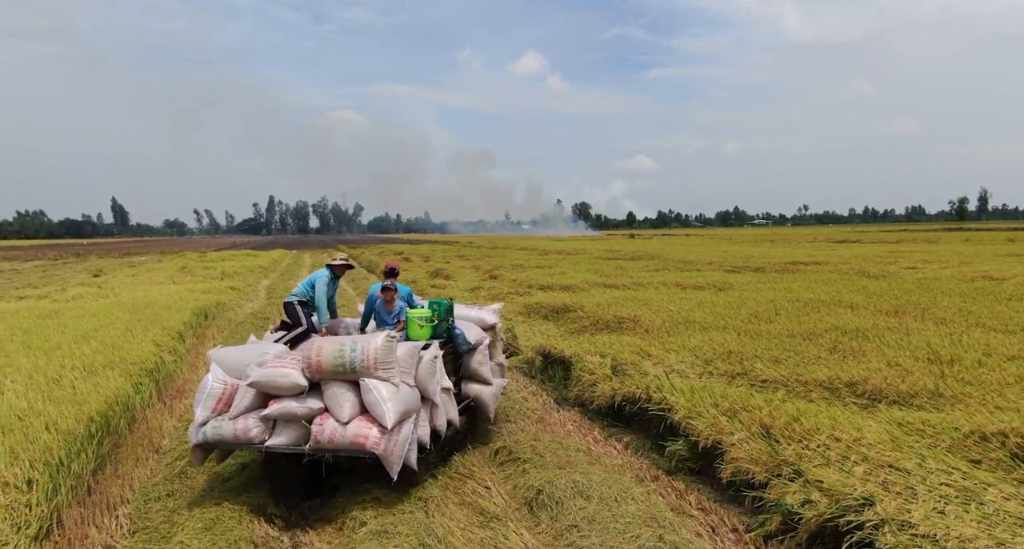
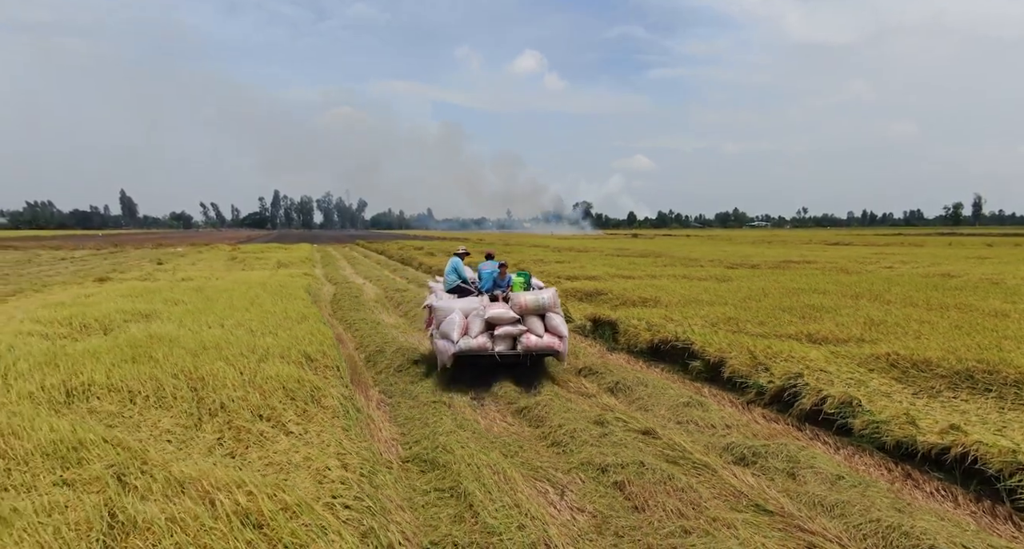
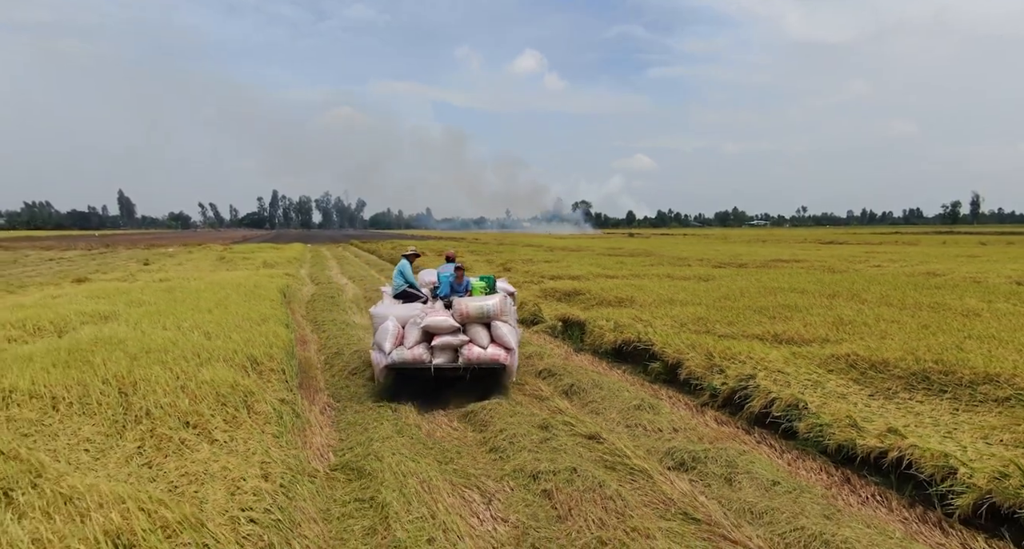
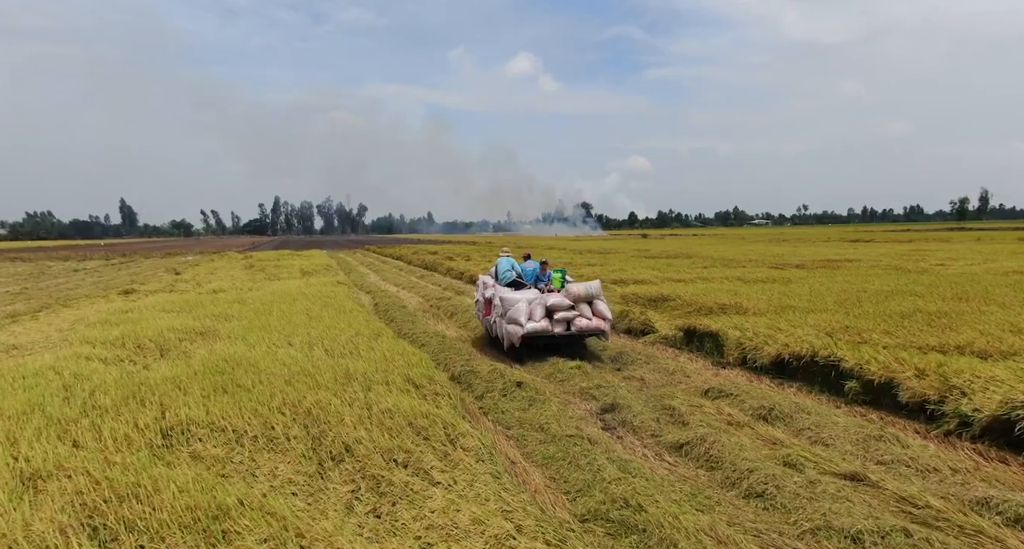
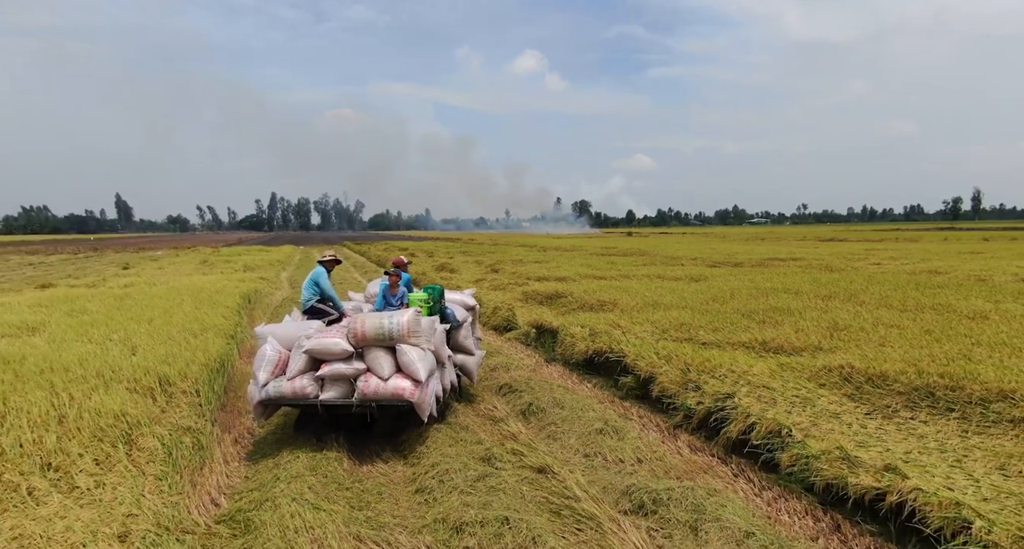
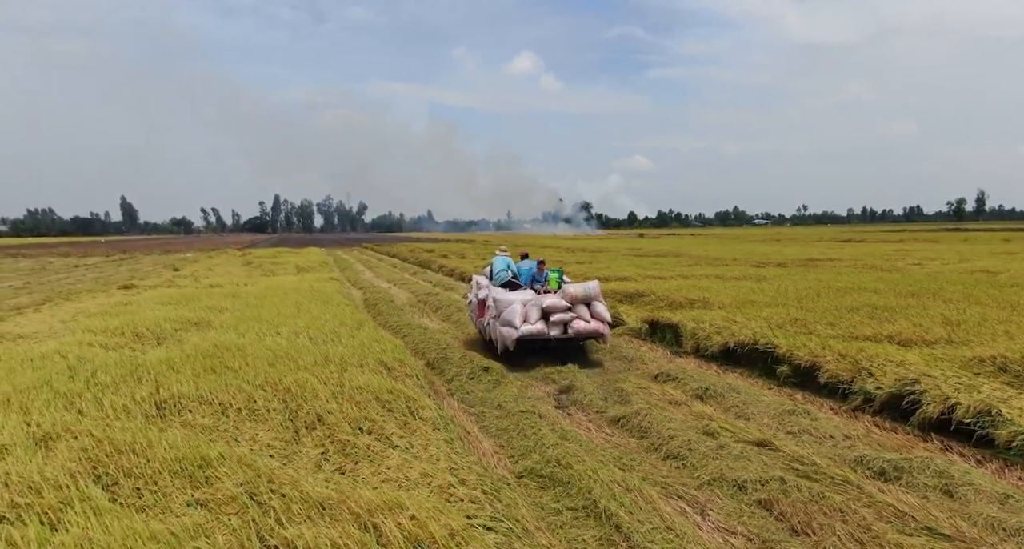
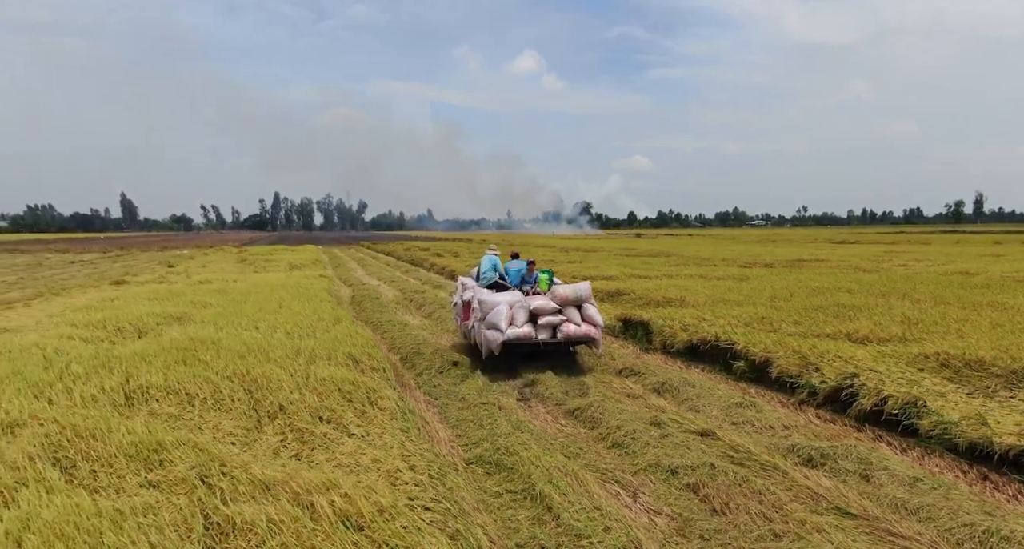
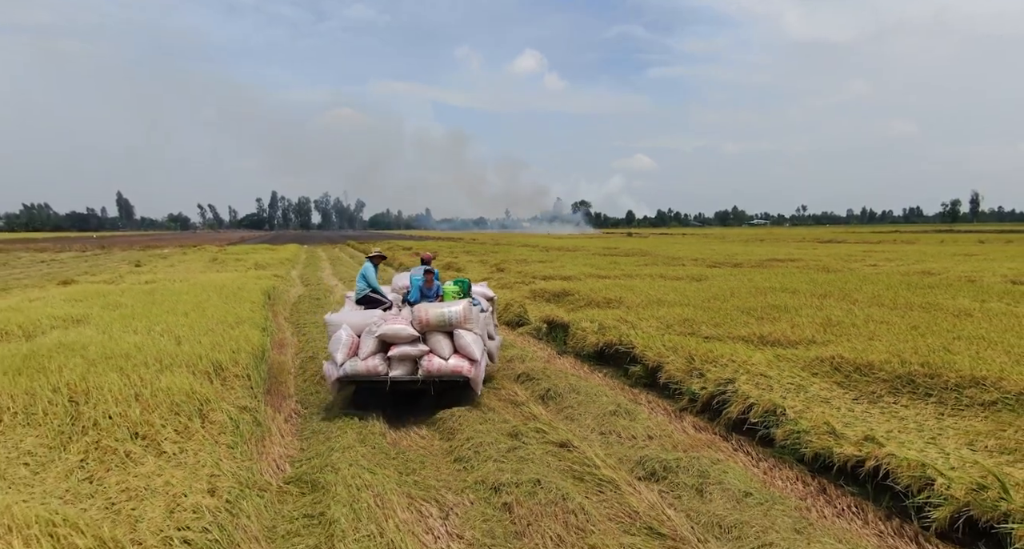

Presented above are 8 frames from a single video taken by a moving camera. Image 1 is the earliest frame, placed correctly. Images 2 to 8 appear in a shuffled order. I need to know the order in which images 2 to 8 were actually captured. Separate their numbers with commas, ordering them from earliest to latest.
5, 8, 3, 2, 7, 6, 4
